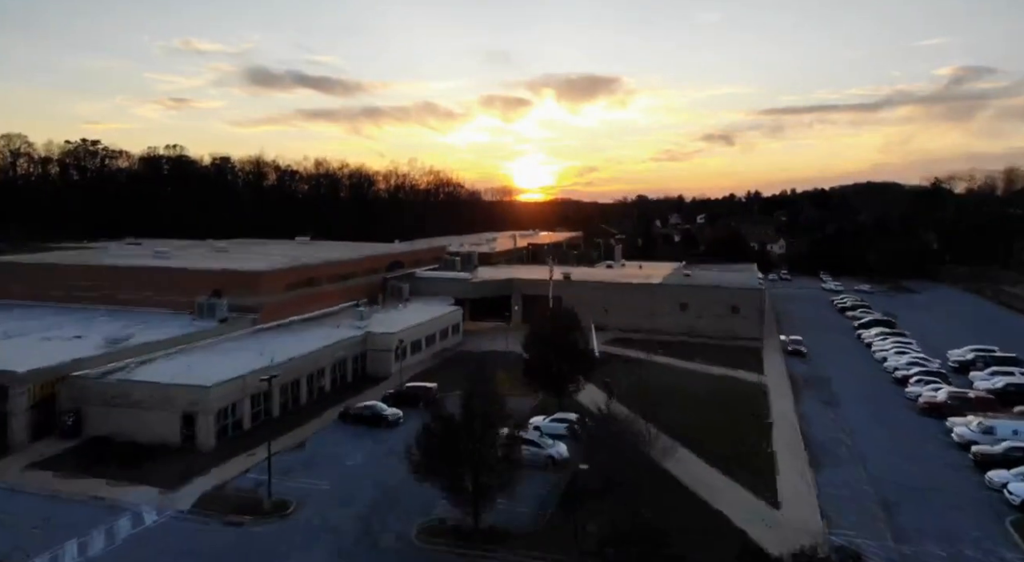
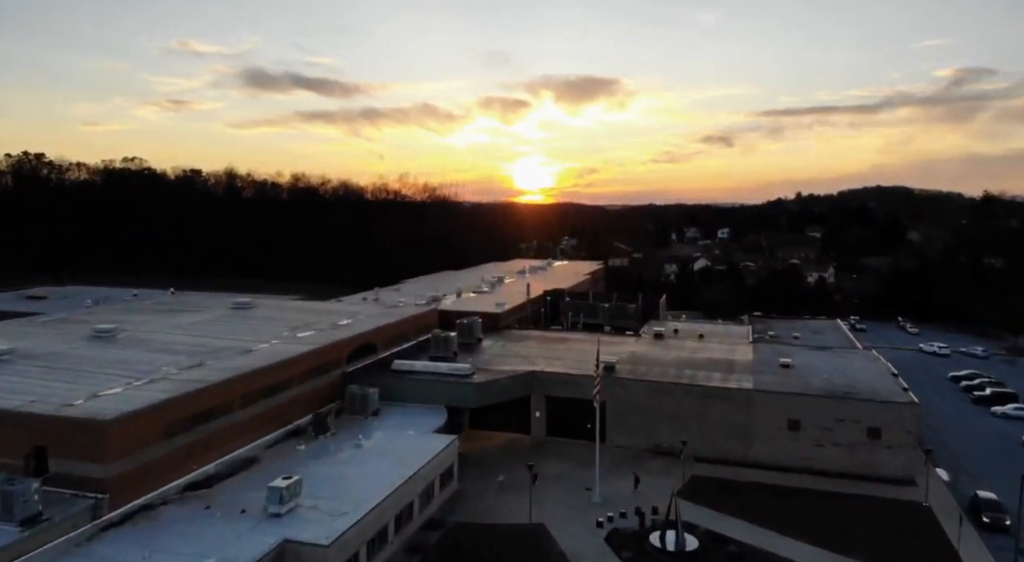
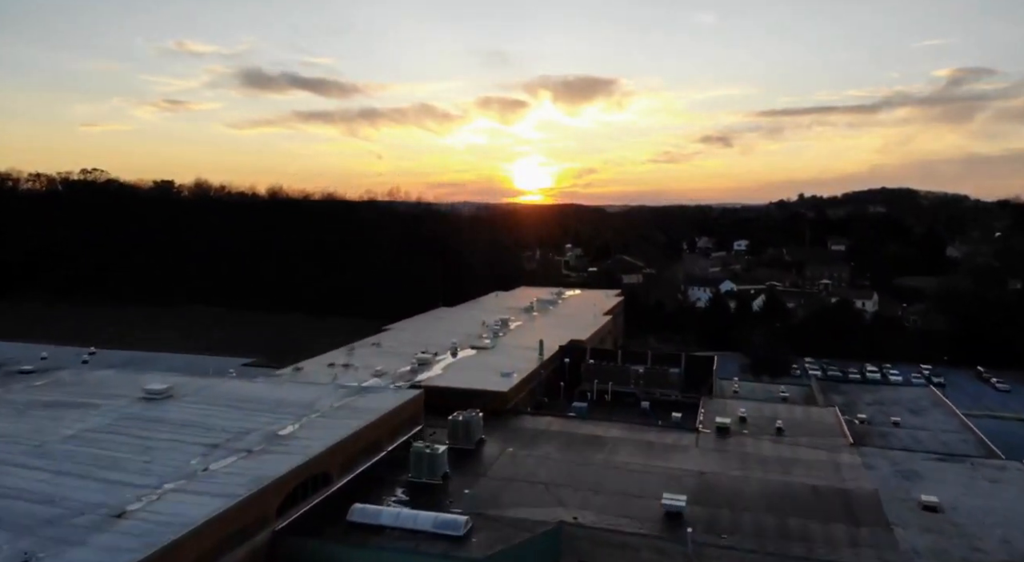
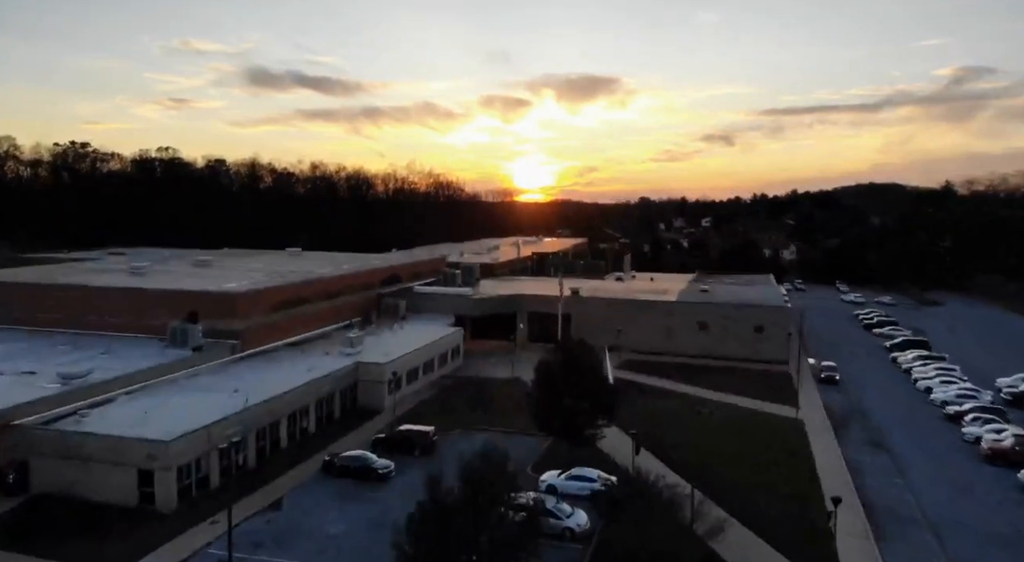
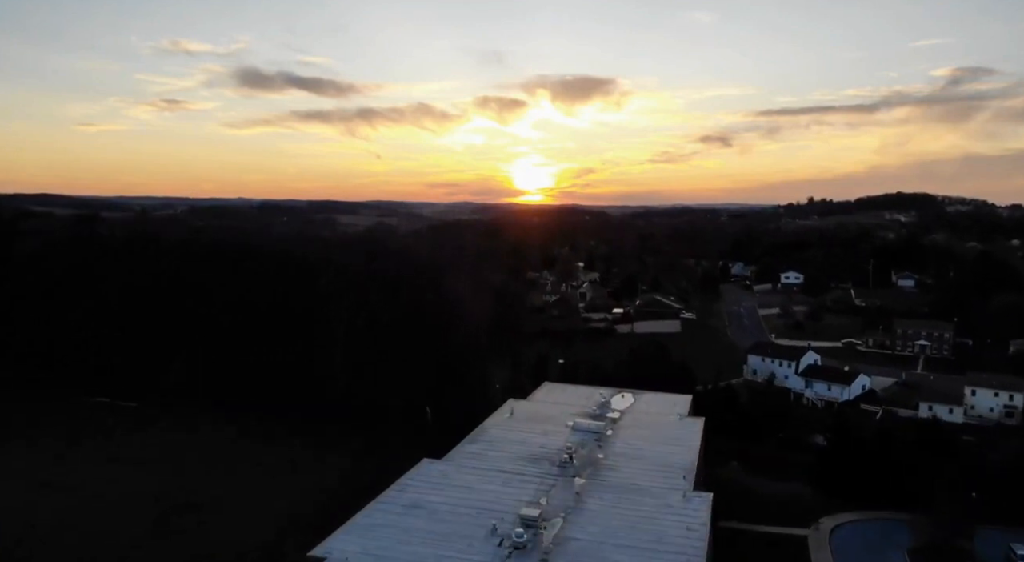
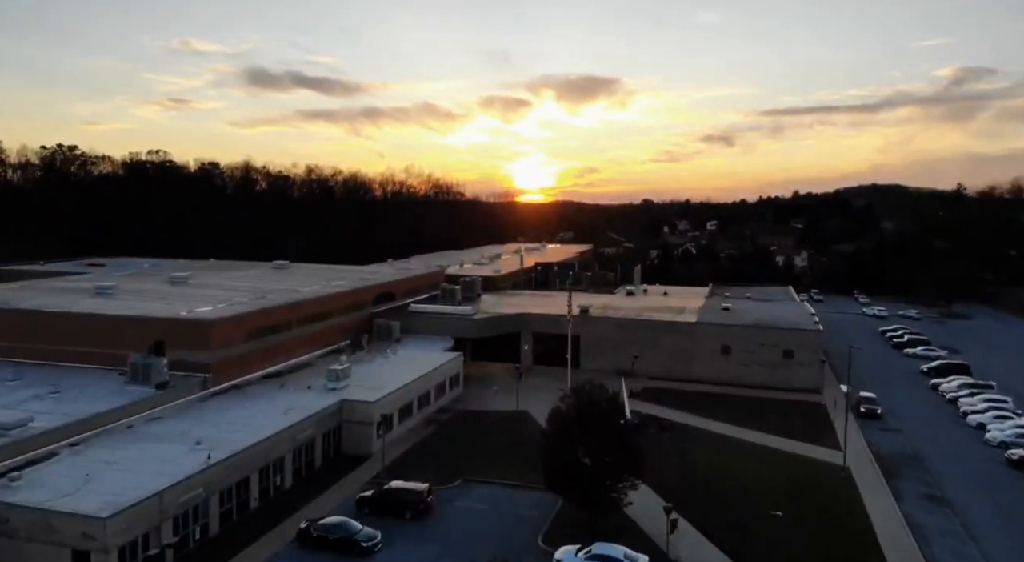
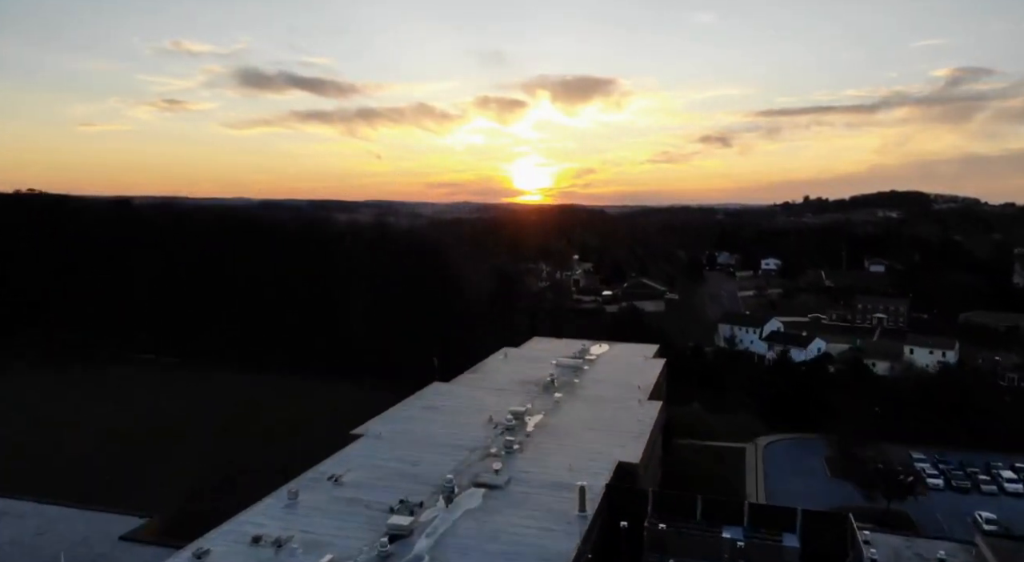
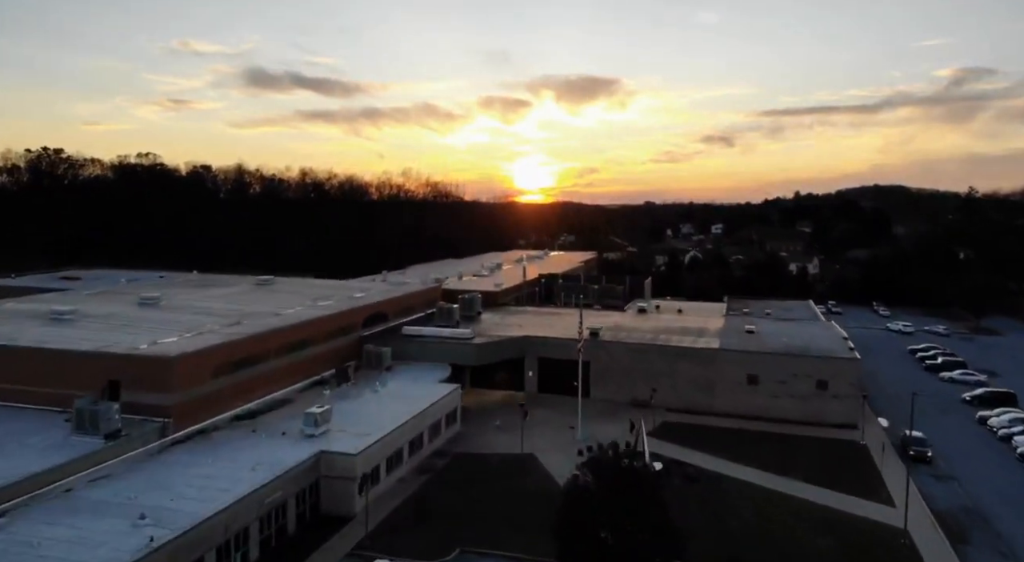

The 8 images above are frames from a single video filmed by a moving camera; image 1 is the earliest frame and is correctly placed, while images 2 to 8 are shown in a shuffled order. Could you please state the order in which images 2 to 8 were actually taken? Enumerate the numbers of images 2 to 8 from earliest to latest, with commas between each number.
4, 6, 8, 2, 3, 7, 5
